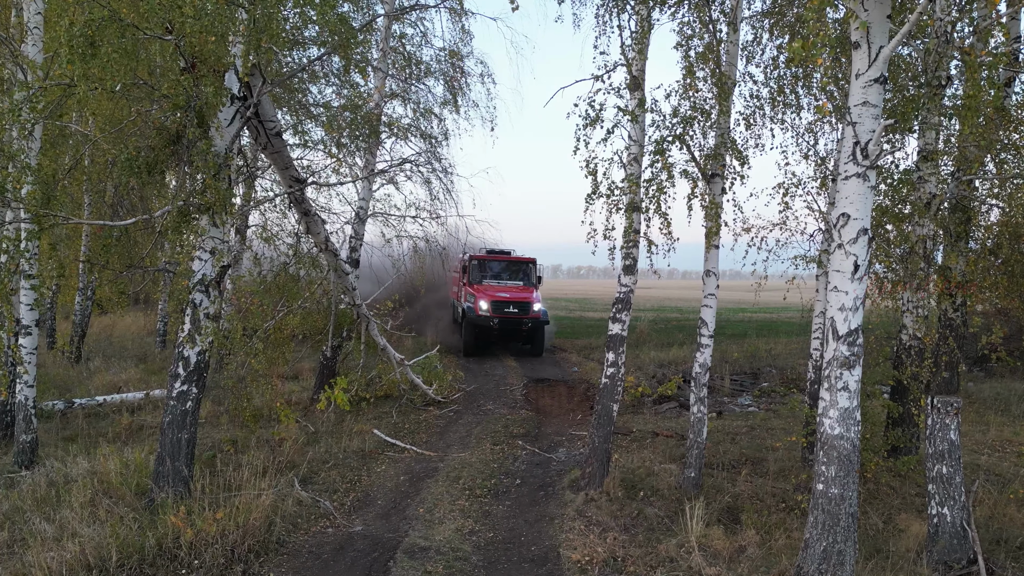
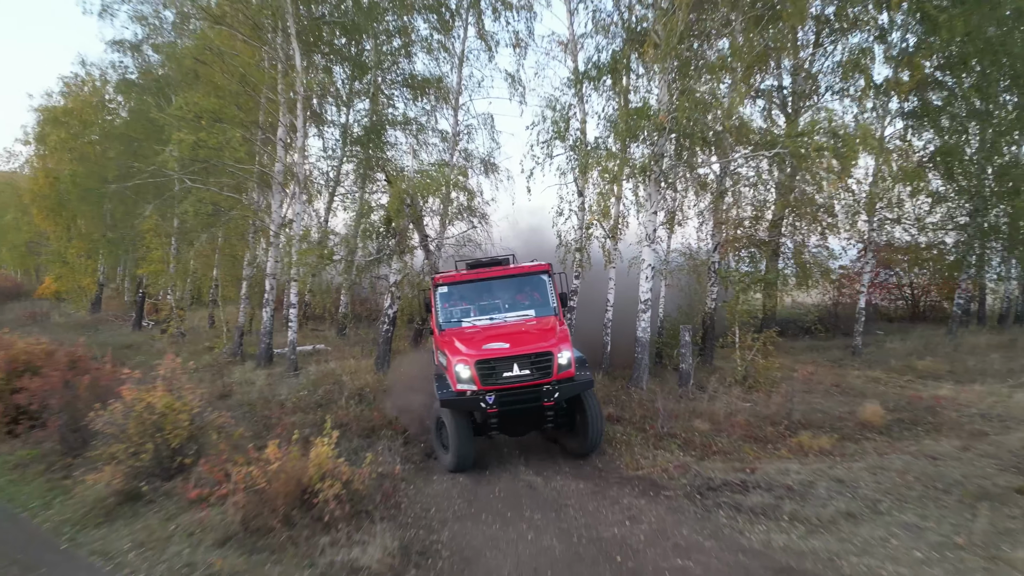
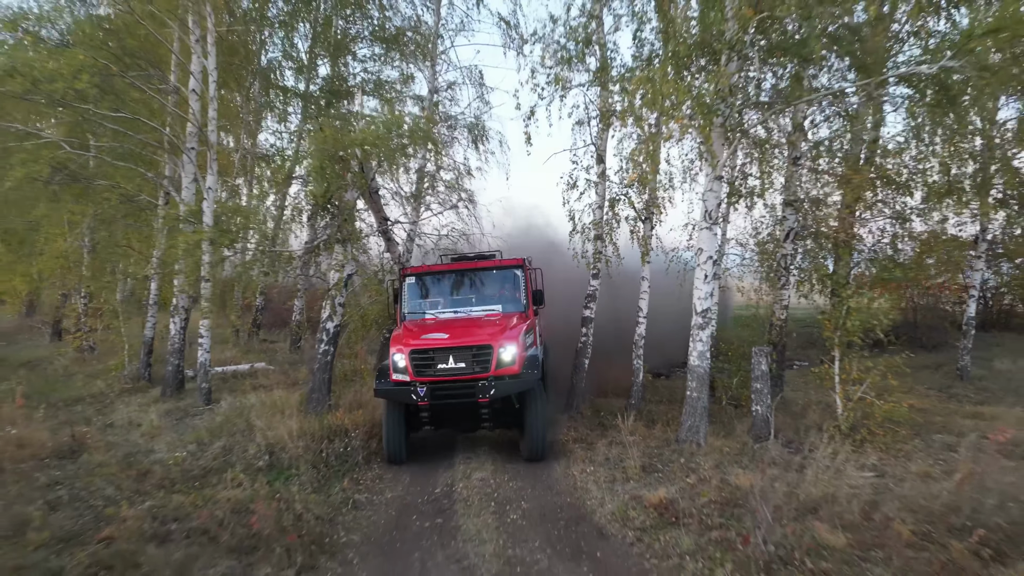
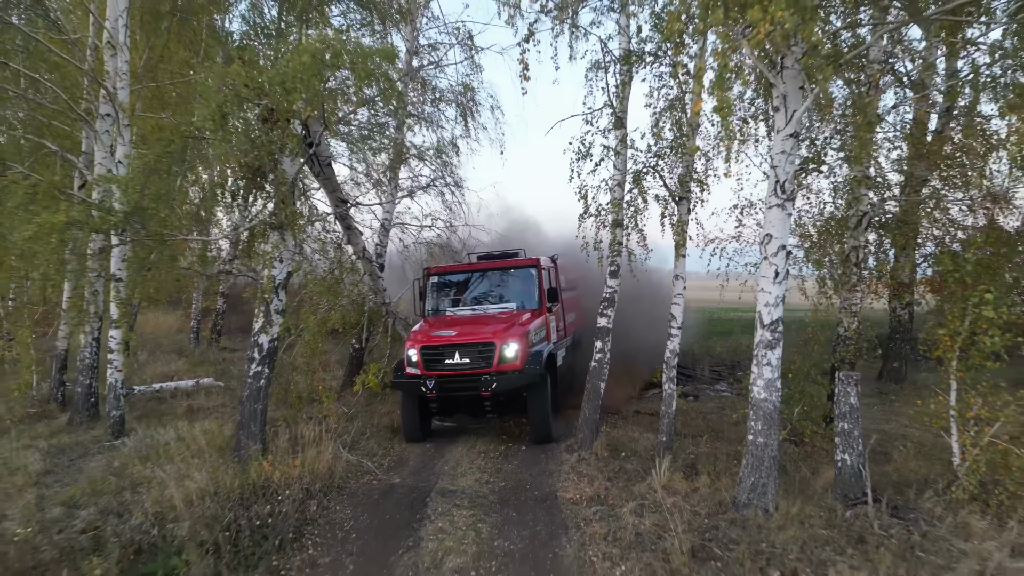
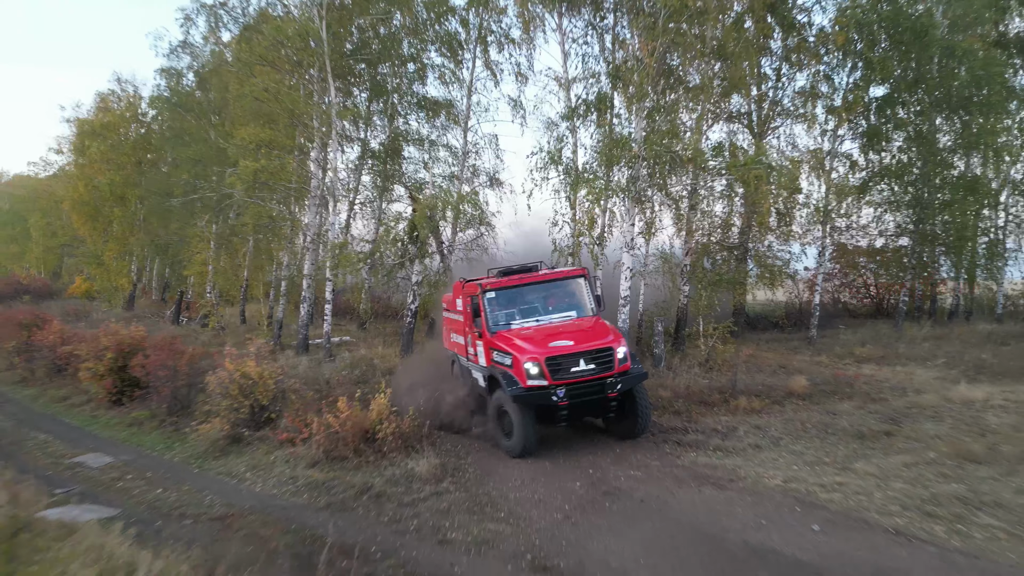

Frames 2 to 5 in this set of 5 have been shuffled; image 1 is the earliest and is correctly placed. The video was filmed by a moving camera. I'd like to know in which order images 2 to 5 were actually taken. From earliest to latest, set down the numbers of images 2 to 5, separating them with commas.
4, 3, 2, 5
